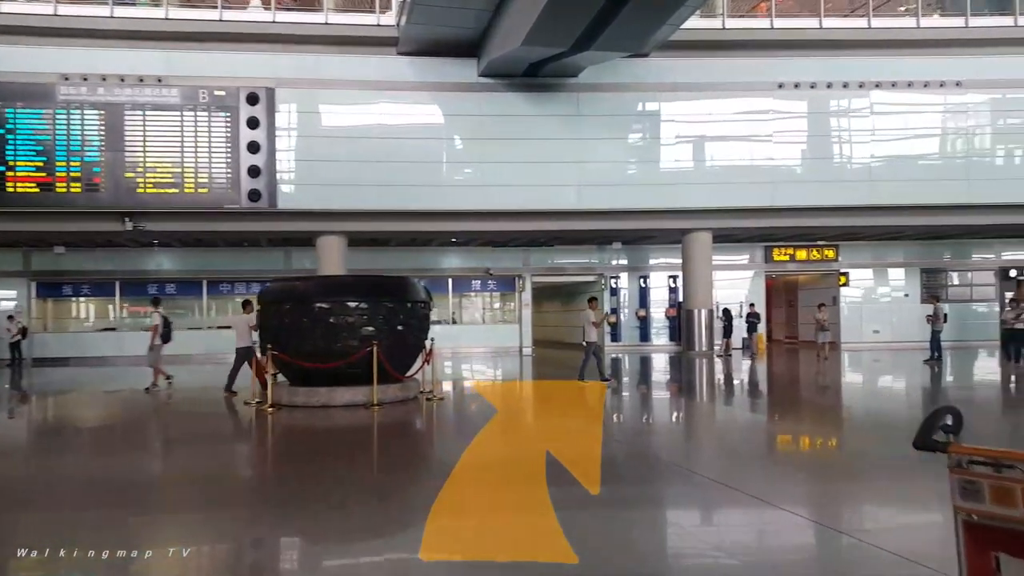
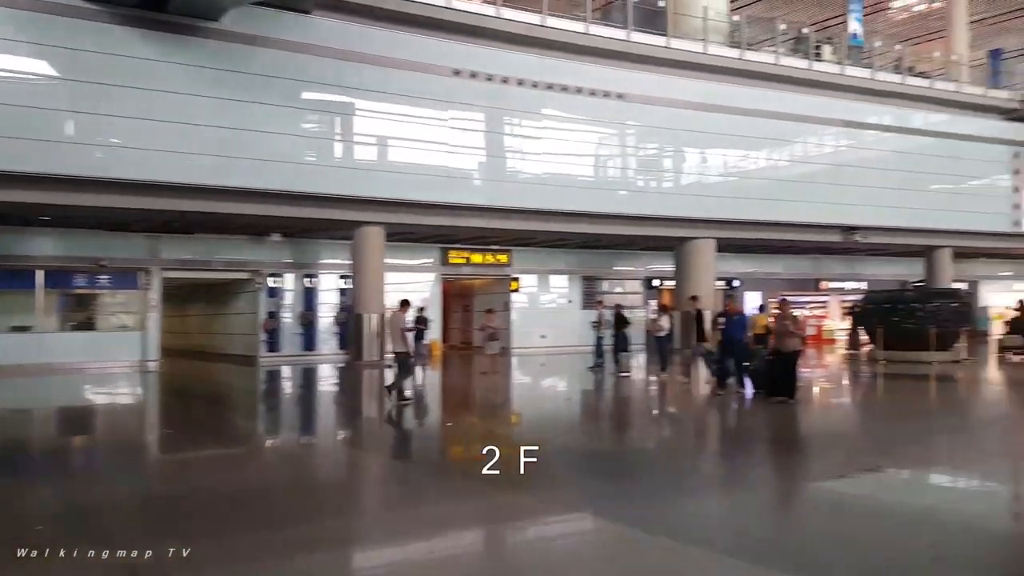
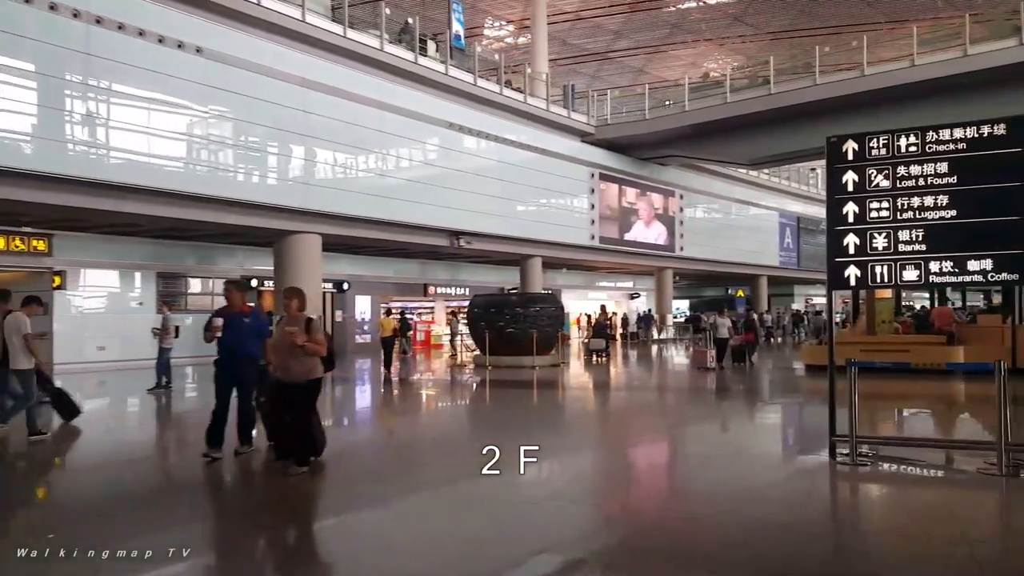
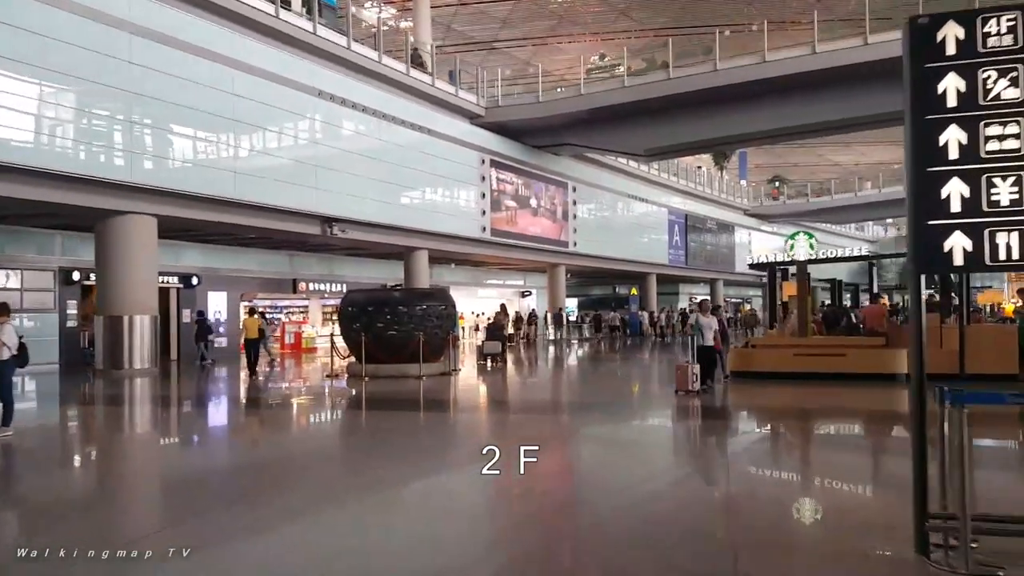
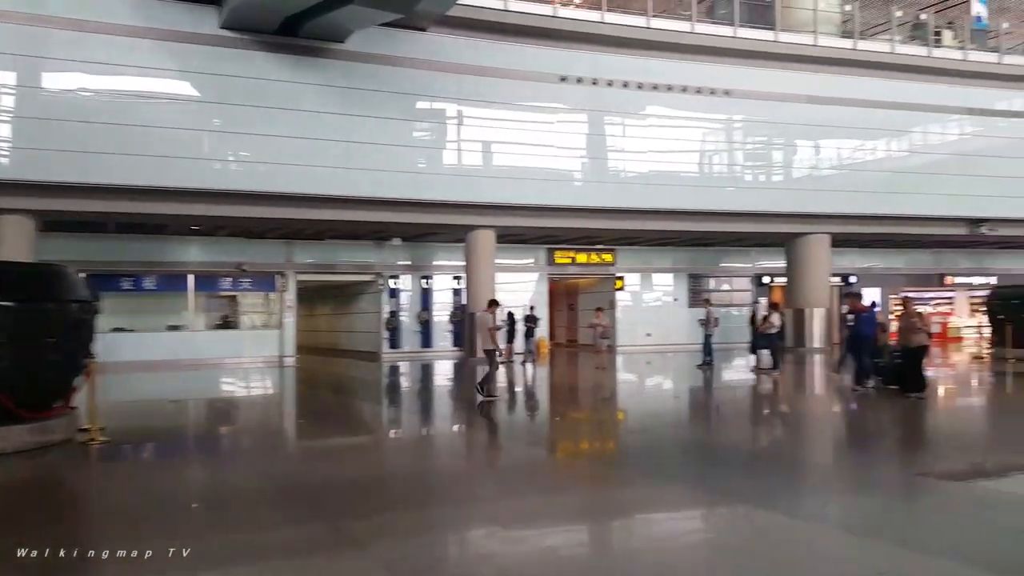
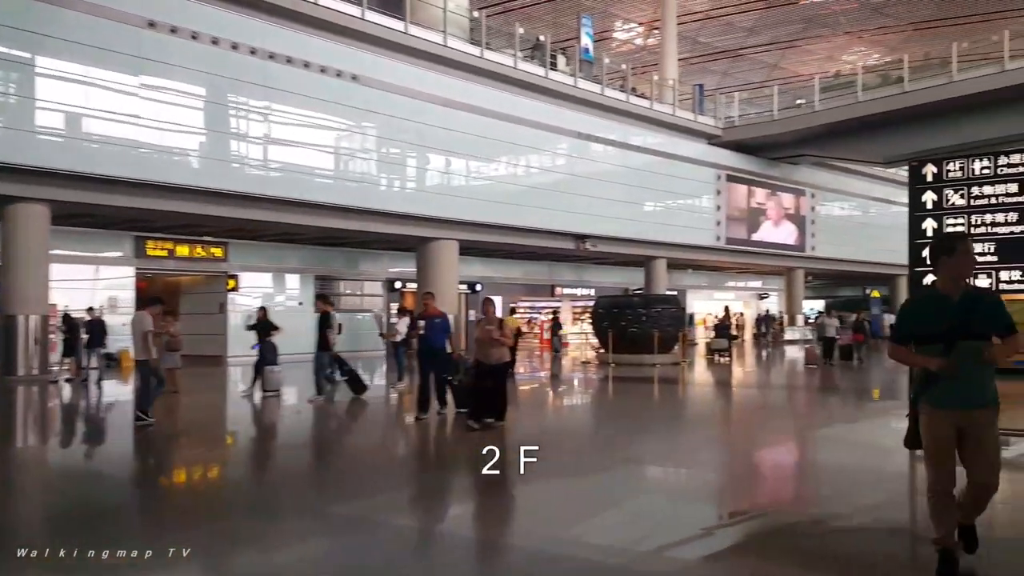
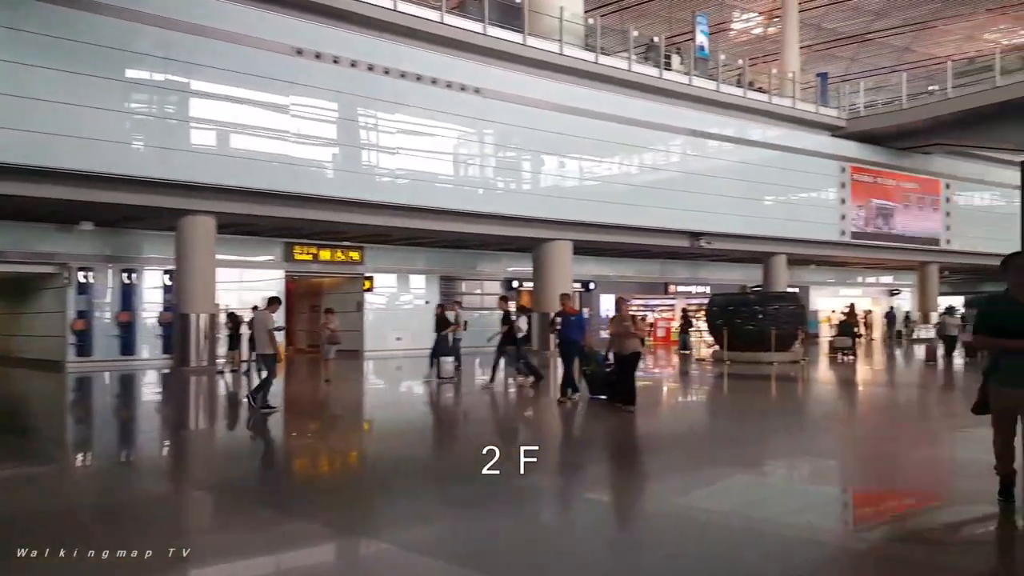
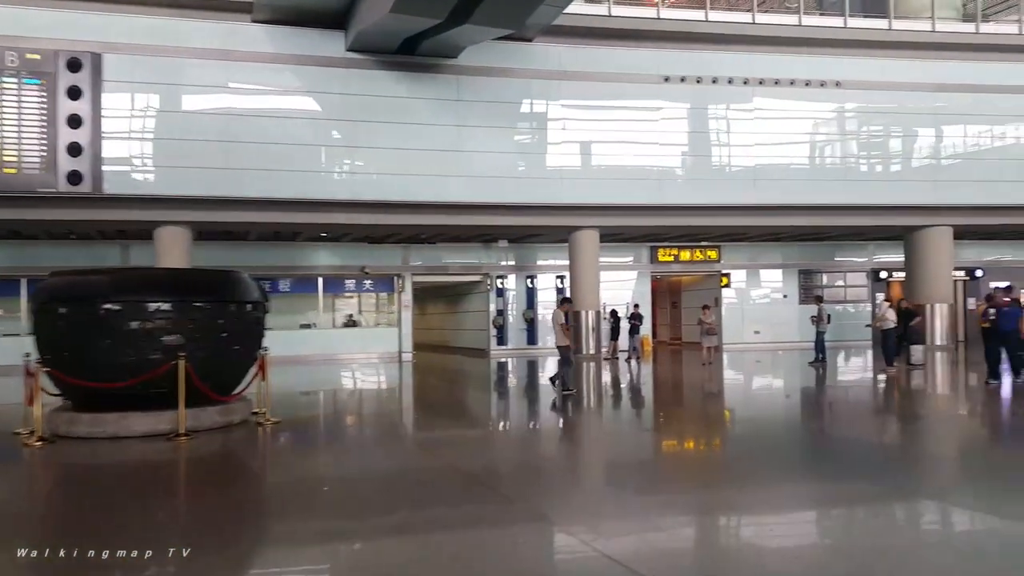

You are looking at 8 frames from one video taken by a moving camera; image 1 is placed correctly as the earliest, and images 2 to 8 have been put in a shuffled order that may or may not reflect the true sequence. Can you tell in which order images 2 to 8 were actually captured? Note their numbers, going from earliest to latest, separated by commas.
8, 5, 2, 7, 6, 3, 4
